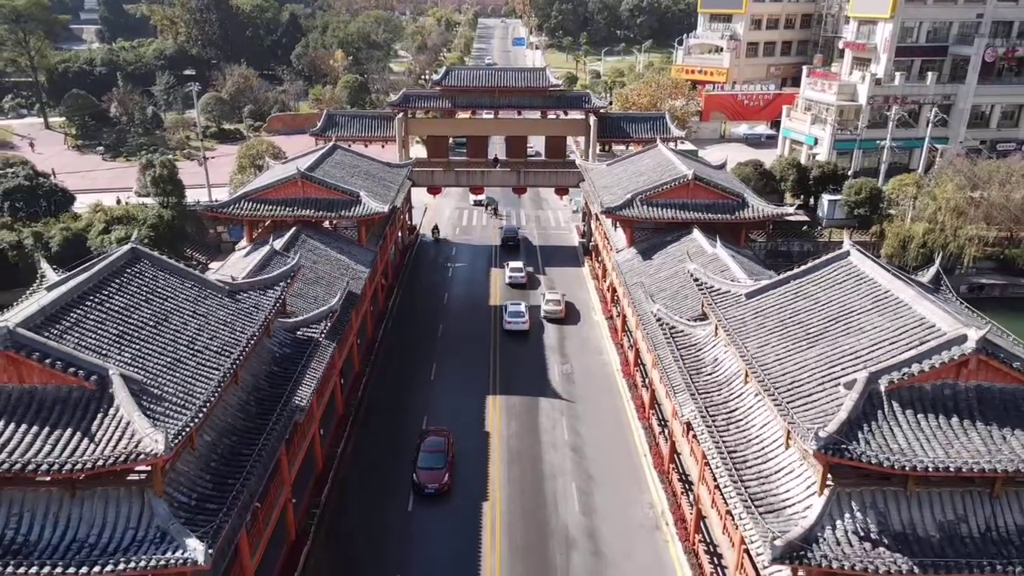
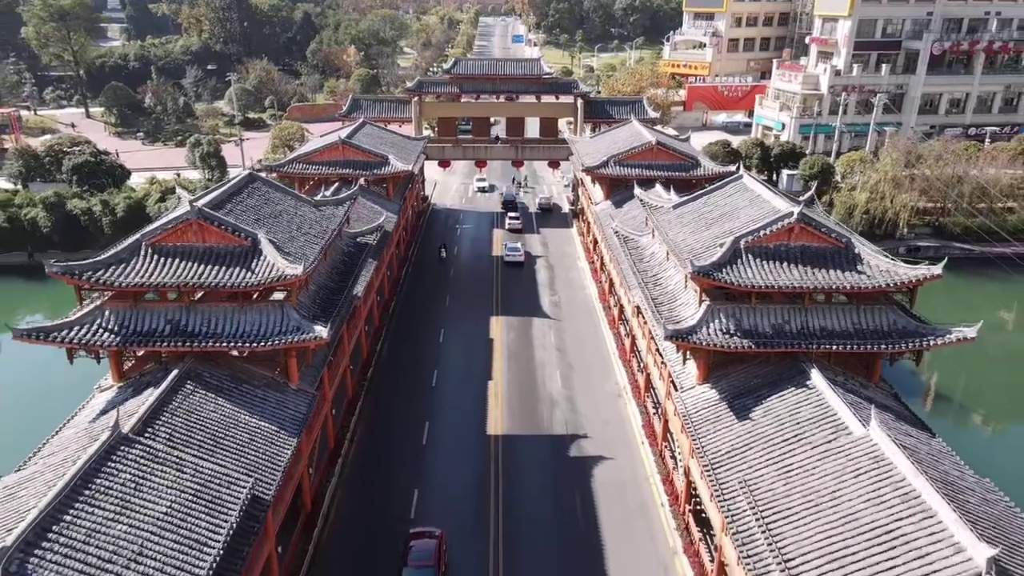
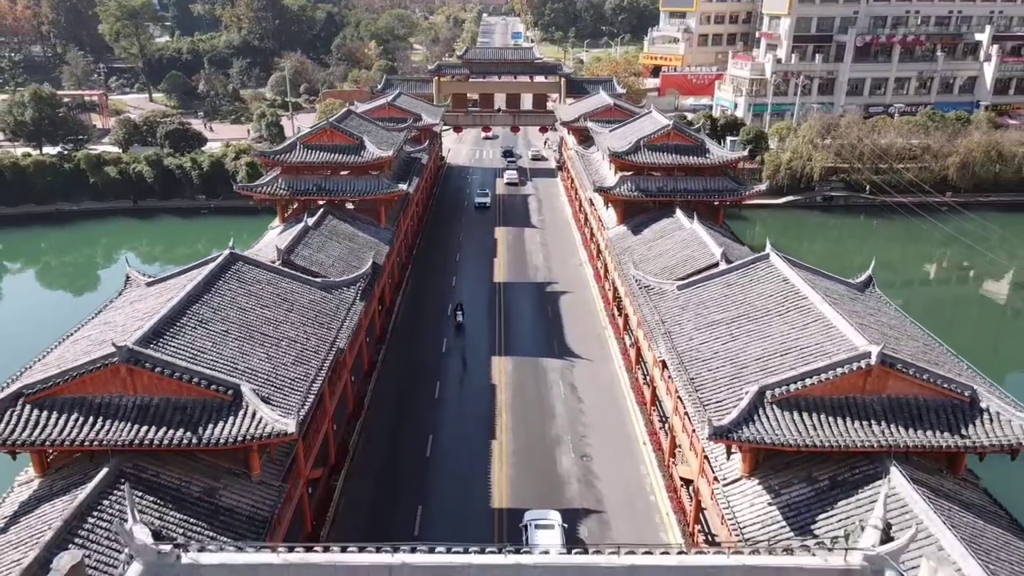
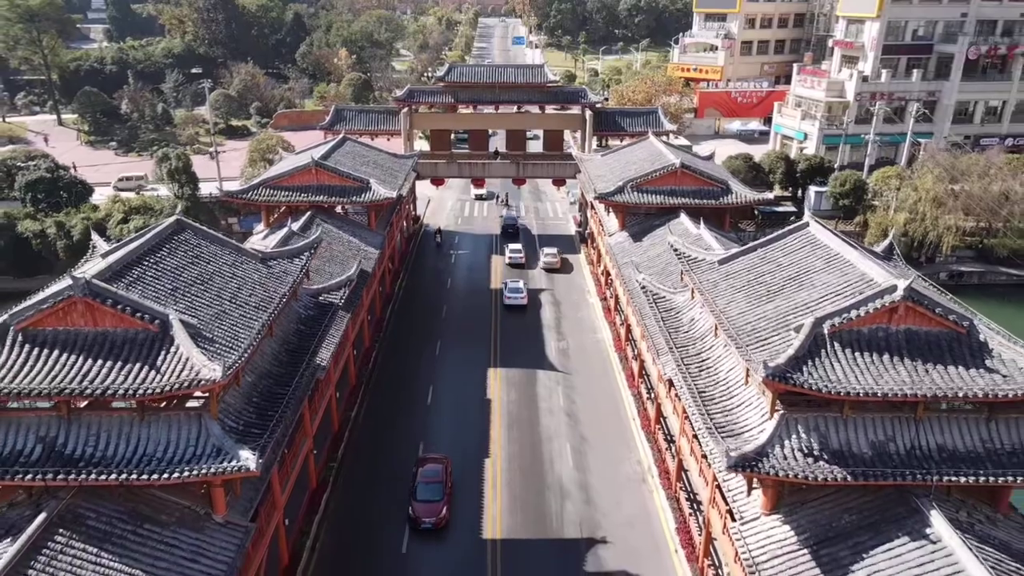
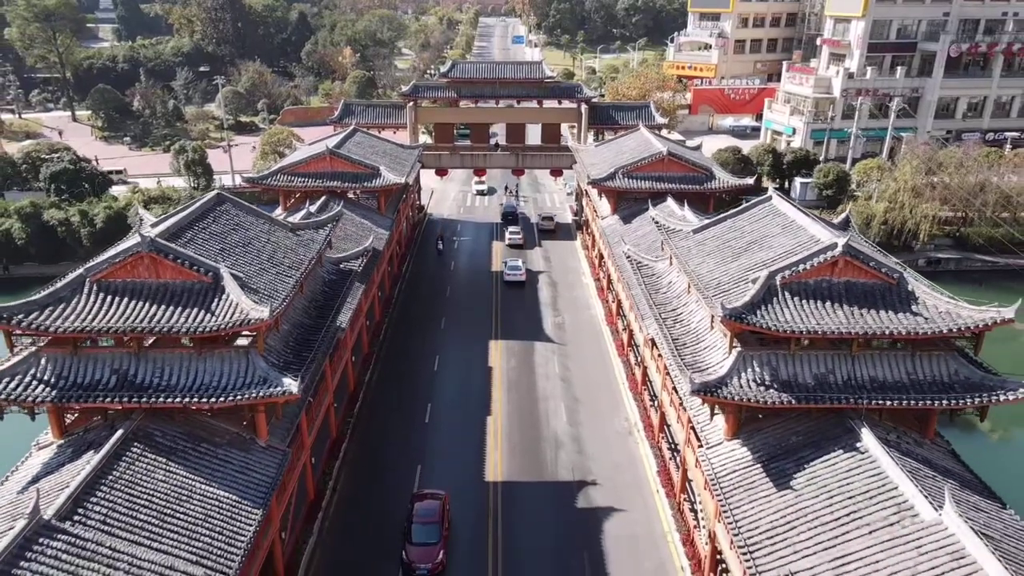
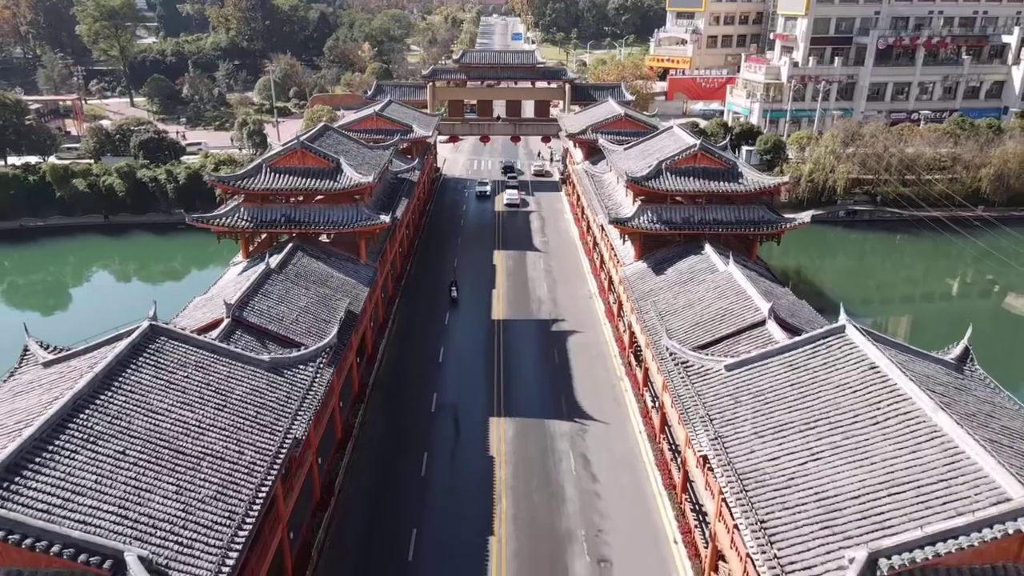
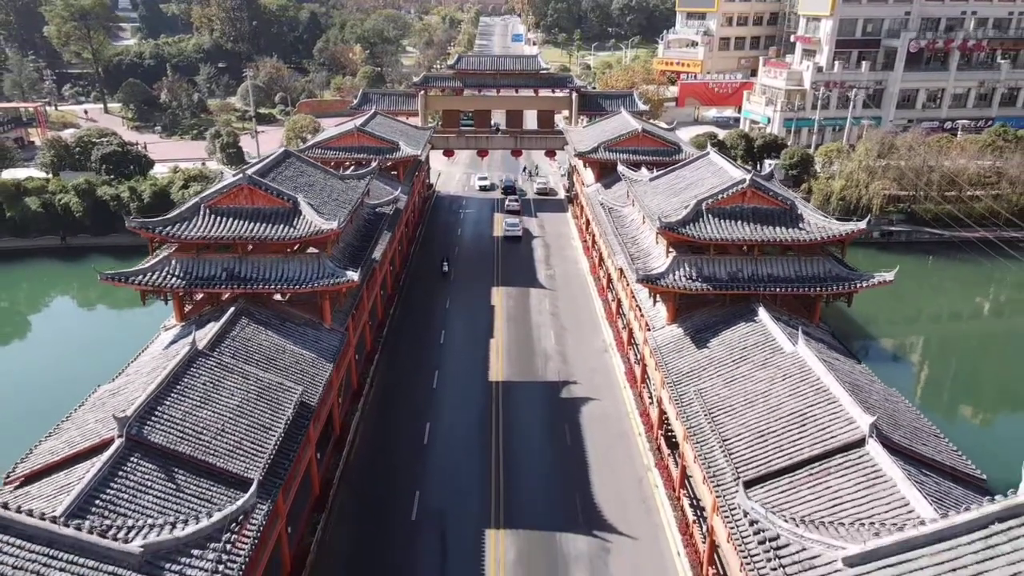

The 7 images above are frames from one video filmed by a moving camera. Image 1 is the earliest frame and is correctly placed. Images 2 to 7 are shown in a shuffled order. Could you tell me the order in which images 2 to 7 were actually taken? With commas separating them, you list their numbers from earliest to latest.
4, 5, 2, 7, 6, 3
